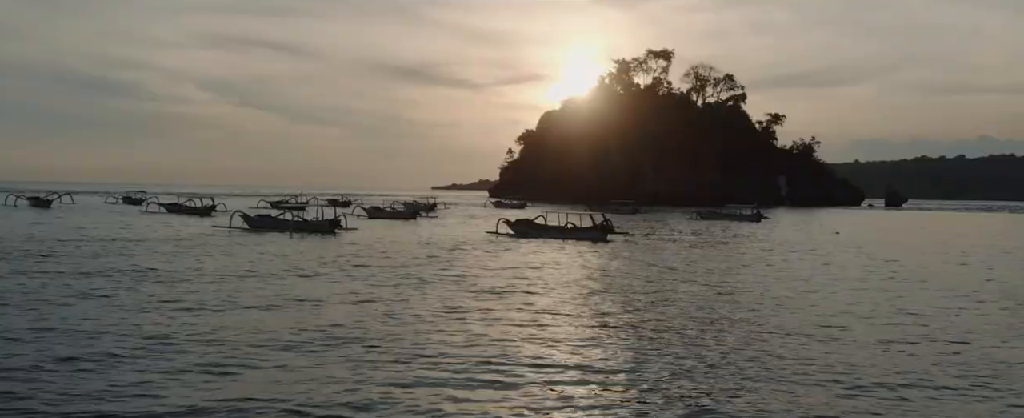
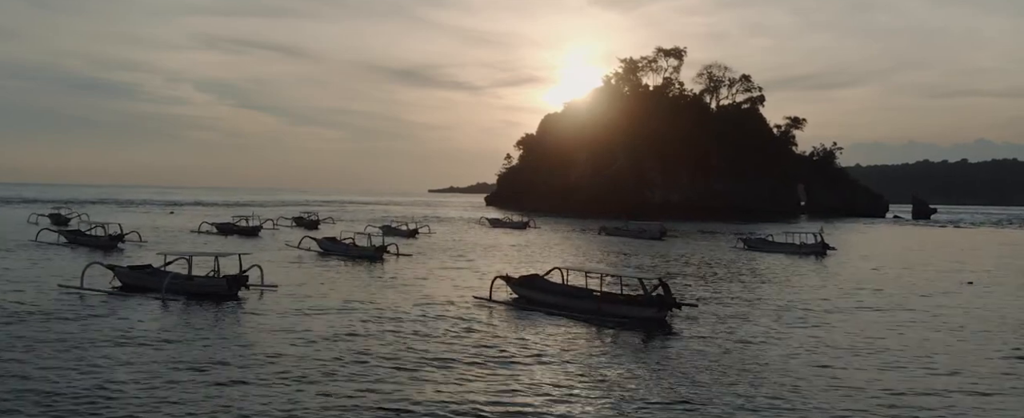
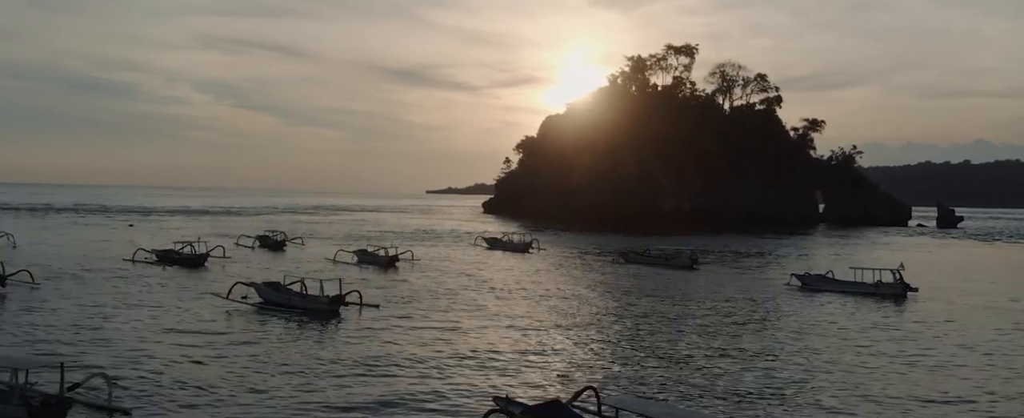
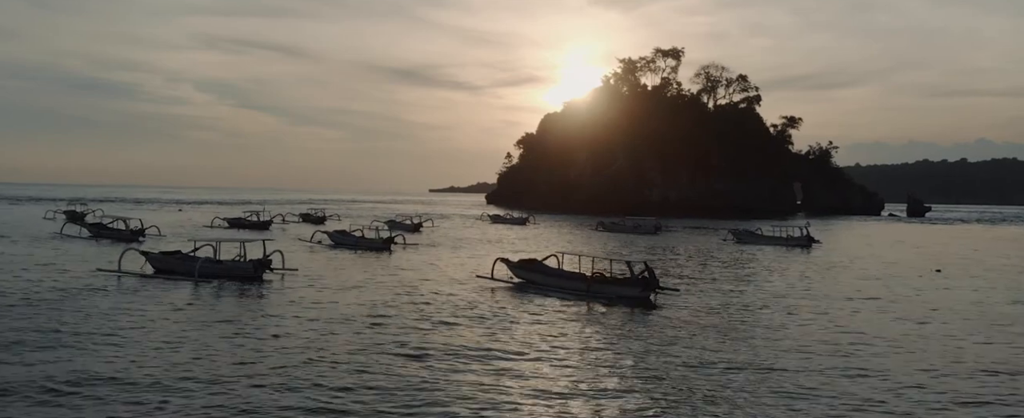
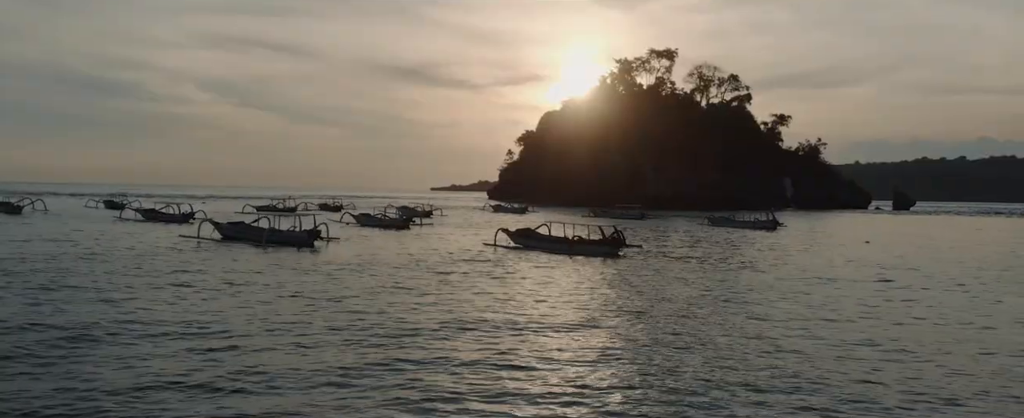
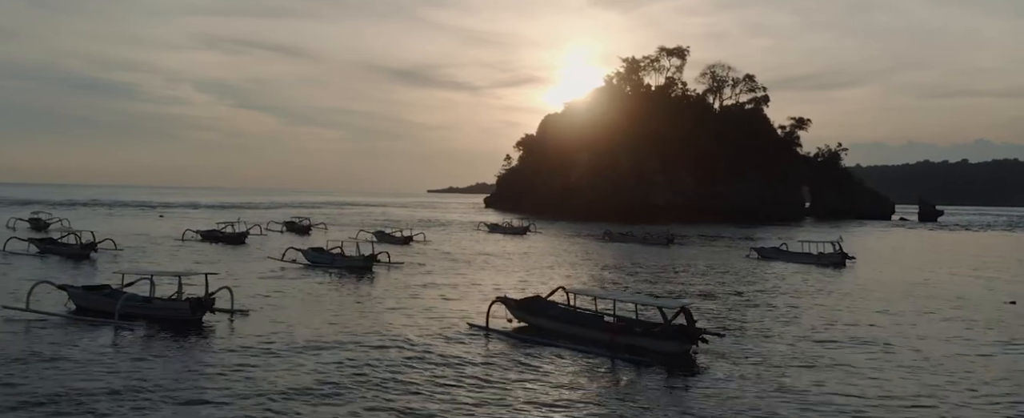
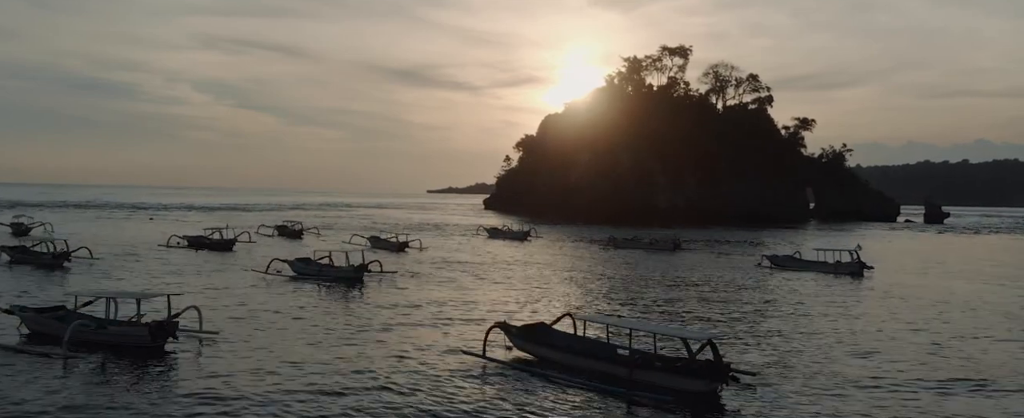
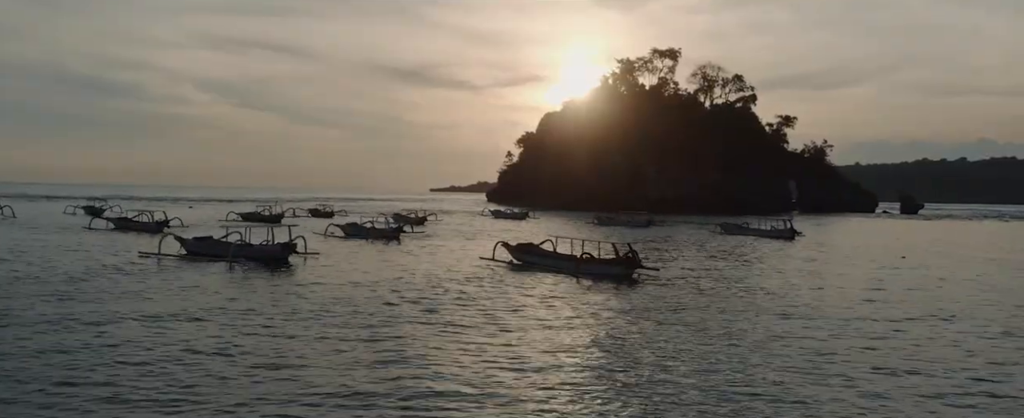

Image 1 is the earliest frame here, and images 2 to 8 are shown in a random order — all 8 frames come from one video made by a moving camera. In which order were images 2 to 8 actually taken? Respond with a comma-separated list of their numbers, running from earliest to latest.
5, 8, 4, 2, 6, 7, 3
